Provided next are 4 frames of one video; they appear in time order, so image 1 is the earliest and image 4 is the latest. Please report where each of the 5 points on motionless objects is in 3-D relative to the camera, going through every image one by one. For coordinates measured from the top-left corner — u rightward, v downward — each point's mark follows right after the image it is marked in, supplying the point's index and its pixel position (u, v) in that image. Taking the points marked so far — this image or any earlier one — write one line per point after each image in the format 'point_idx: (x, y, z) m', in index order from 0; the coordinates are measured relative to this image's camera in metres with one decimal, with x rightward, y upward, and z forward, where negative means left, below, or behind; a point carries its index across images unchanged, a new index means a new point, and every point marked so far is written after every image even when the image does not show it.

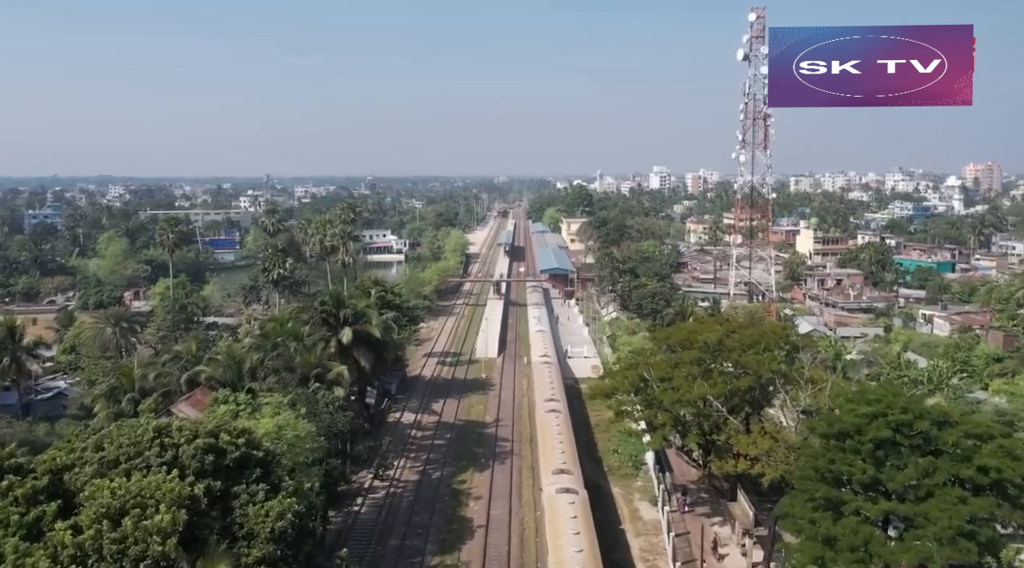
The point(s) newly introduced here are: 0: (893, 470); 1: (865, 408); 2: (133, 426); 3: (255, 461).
0: (+6.5, -3.2, +16.1) m
1: (+6.3, -2.2, +16.7) m
2: (-6.1, -2.3, +14.8) m
3: (-4.2, -2.9, +14.9) m
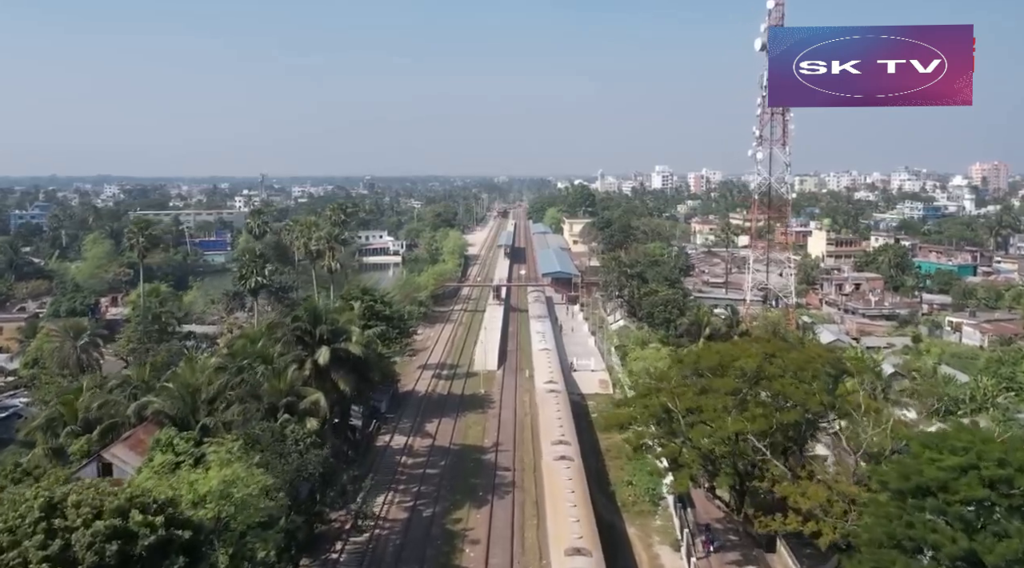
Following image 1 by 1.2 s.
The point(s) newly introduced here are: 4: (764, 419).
0: (+6.6, -3.5, +12.9) m
1: (+6.3, -2.5, +13.5) m
2: (-6.1, -2.6, +11.7) m
3: (-4.1, -3.2, +11.7) m
4: (+4.8, -2.5, +17.7) m
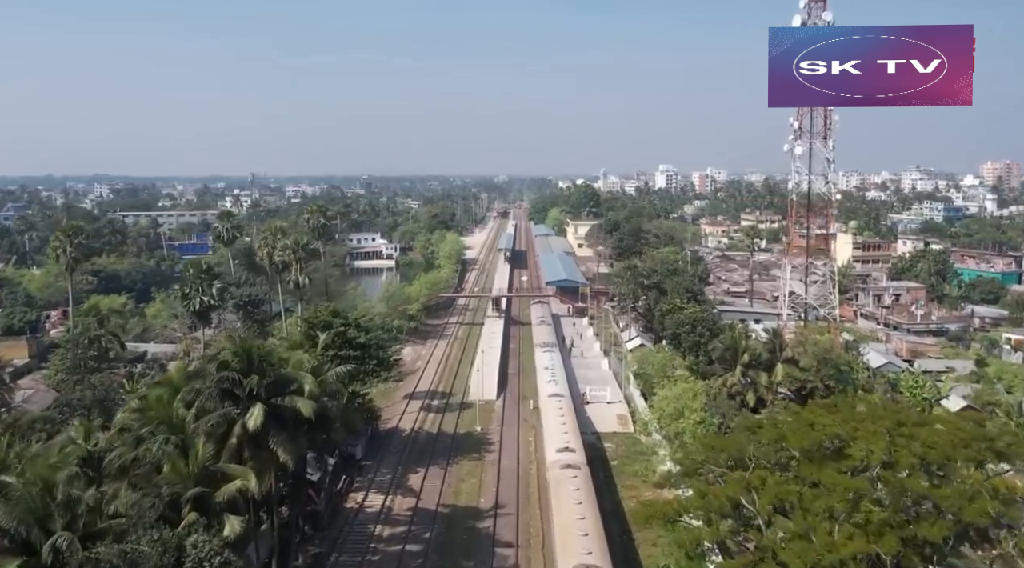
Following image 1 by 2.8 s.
0: (+6.6, -4.1, +7.1) m
1: (+6.4, -3.1, +7.7) m
2: (-6.0, -3.2, +5.9) m
3: (-4.1, -3.8, +5.9) m
4: (+4.8, -3.1, +11.9) m
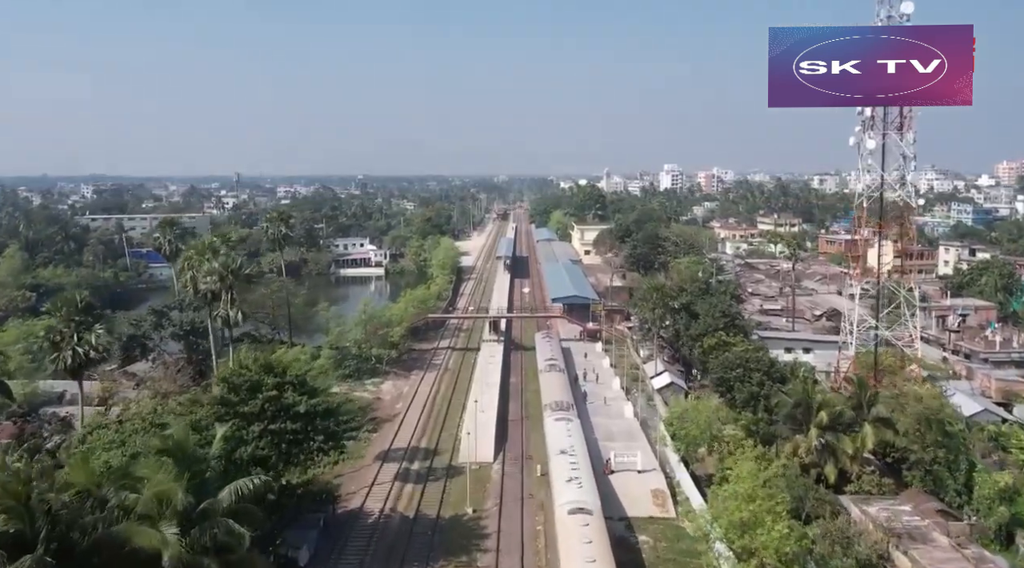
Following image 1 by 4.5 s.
0: (+6.7, -5.0, -0.6) m
1: (+6.4, -4.0, 0.0) m
2: (-5.9, -4.1, -1.8) m
3: (-4.0, -4.7, -1.7) m
4: (+4.9, -4.0, +4.2) m
